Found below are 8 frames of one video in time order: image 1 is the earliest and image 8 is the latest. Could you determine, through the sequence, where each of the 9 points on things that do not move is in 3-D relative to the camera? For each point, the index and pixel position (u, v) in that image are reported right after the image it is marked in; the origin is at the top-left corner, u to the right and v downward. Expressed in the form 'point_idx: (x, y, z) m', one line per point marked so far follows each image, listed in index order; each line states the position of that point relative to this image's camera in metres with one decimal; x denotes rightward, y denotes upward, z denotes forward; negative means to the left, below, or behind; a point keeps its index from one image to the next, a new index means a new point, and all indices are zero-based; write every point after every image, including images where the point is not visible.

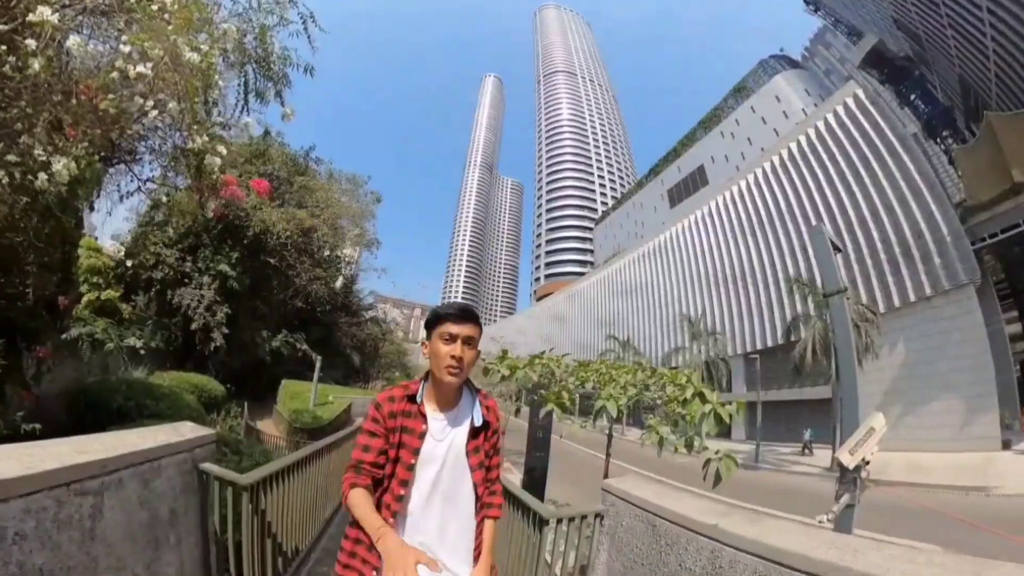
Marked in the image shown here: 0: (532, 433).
0: (+0.4, -2.9, +10.0) m
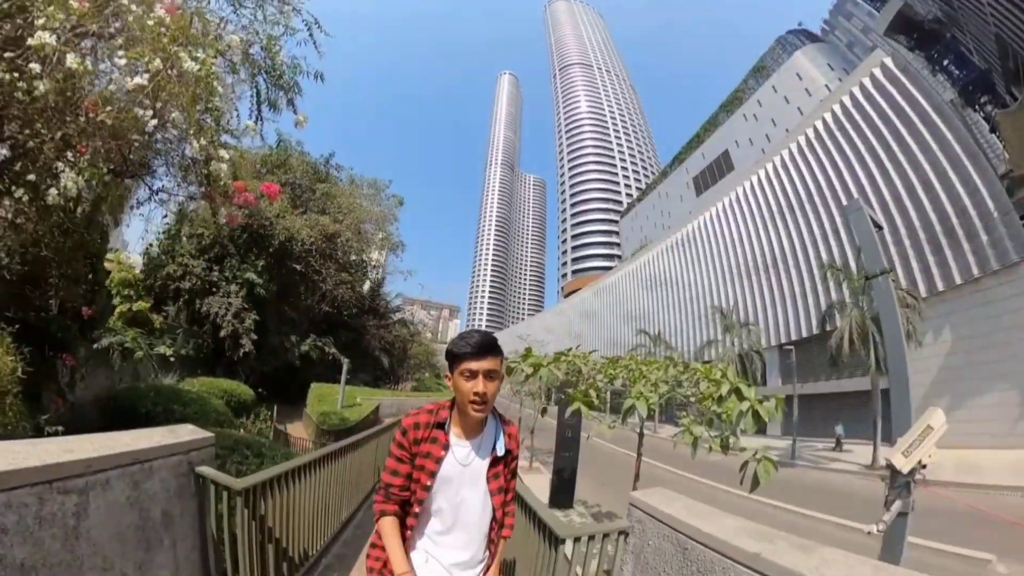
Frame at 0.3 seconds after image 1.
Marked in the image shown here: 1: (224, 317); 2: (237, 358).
0: (+1.0, -2.8, +9.7) m
1: (-8.4, -0.8, +14.3) m
2: (-8.3, -2.0, +14.9) m
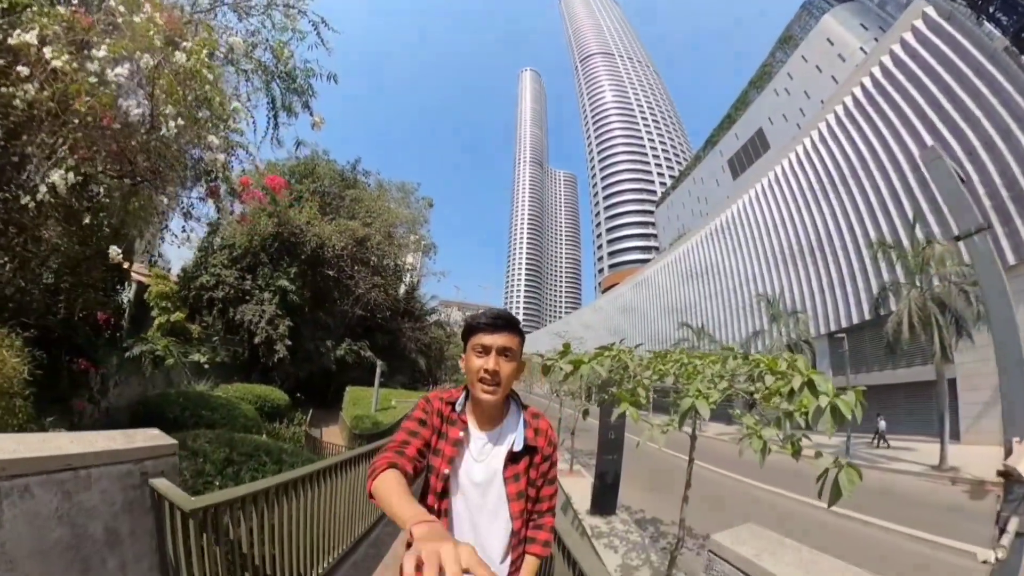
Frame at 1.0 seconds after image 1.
0: (+1.7, -2.7, +9.2) m
1: (-7.4, -1.0, +14.4) m
2: (-7.2, -2.3, +14.9) m
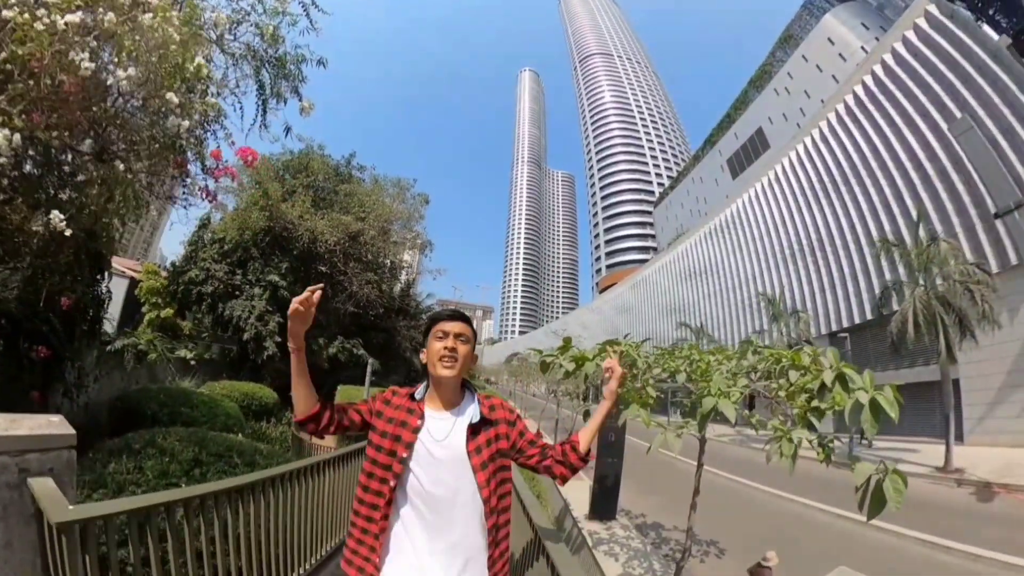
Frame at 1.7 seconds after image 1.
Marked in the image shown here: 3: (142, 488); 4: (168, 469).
0: (+1.6, -2.6, +8.8) m
1: (-7.4, -0.9, +14.0) m
2: (-7.3, -2.1, +14.6) m
3: (-2.6, -1.4, +3.5) m
4: (-2.6, -1.4, +3.8) m
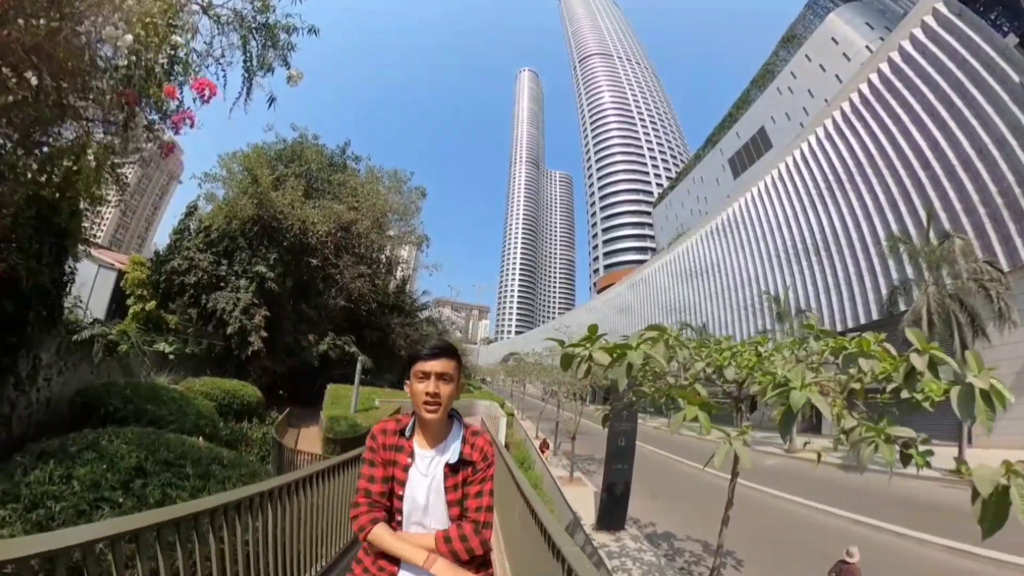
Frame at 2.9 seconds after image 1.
0: (+1.6, -2.5, +8.2) m
1: (-7.5, -0.7, +13.3) m
2: (-7.4, -1.9, +13.8) m
3: (-2.6, -1.2, +2.8) m
4: (-2.6, -1.2, +3.1) m
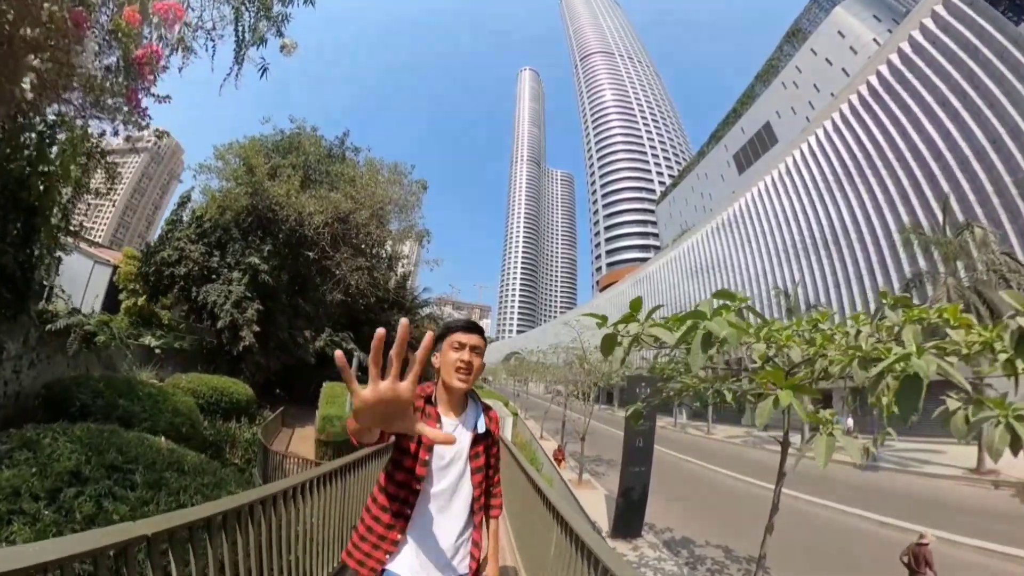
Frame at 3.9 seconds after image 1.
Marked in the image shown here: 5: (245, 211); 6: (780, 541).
0: (+1.8, -2.3, +7.6) m
1: (-7.3, -0.5, +12.7) m
2: (-7.2, -1.8, +13.3) m
3: (-2.5, -1.1, +2.3) m
4: (-2.5, -1.0, +2.5) m
5: (-7.2, +2.1, +13.4) m
6: (+5.6, -5.1, +10.4) m
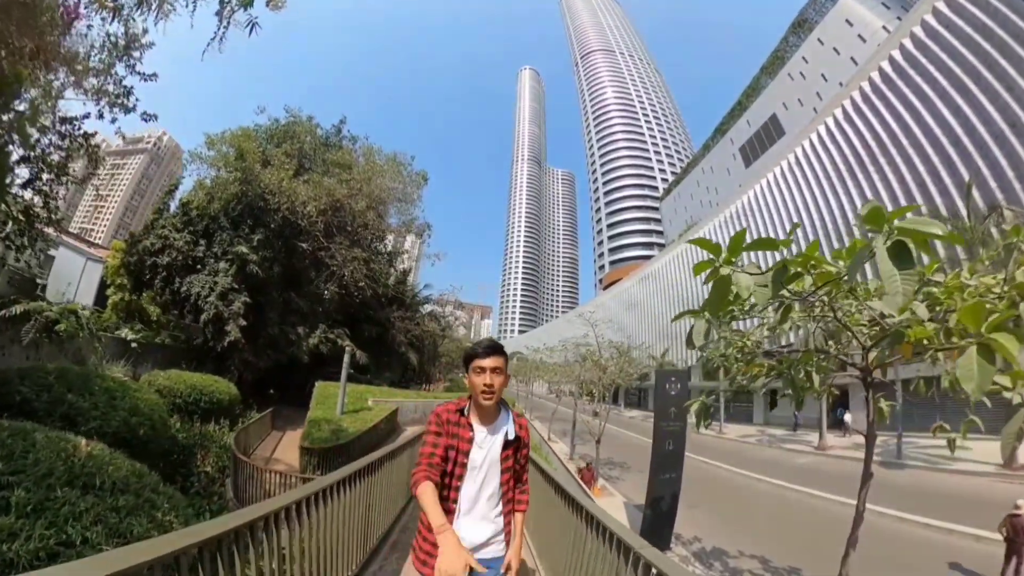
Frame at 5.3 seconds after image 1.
0: (+1.9, -2.1, +6.8) m
1: (-7.2, -0.3, +11.9) m
2: (-7.1, -1.6, +12.5) m
3: (-2.3, -0.9, +1.4) m
4: (-2.3, -0.8, +1.7) m
5: (-7.0, +2.3, +12.6) m
6: (+5.8, -4.8, +9.5) m
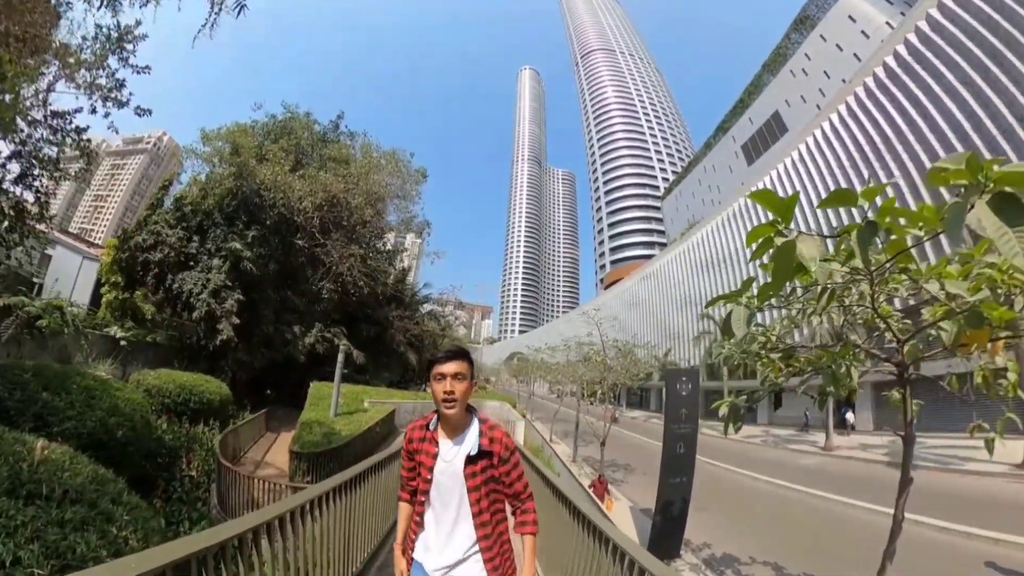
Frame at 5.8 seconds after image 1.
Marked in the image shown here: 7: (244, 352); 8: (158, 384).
0: (+1.9, -2.0, +6.5) m
1: (-7.1, -0.3, +11.6) m
2: (-7.0, -1.5, +12.2) m
3: (-2.3, -0.8, +1.1) m
4: (-2.3, -0.8, +1.4) m
5: (-7.0, +2.3, +12.3) m
6: (+5.8, -4.8, +9.2) m
7: (-6.8, -1.6, +12.7) m
8: (-5.2, -1.5, +7.5) m
